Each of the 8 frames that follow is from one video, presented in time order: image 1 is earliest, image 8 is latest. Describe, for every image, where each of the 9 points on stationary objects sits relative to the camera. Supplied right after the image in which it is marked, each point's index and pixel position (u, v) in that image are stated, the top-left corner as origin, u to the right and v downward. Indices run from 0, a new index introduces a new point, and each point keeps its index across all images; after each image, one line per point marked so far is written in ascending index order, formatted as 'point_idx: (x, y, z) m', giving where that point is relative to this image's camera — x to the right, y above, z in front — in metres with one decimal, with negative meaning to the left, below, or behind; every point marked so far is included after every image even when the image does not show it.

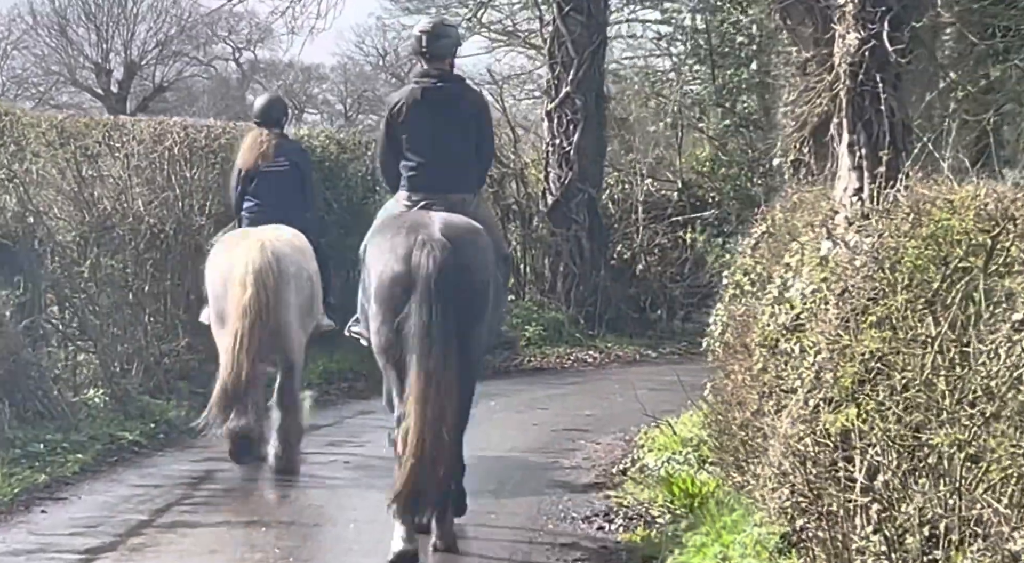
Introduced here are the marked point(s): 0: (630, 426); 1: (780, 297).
0: (+1.0, -1.2, +14.8) m
1: (+1.4, -0.1, +9.5) m
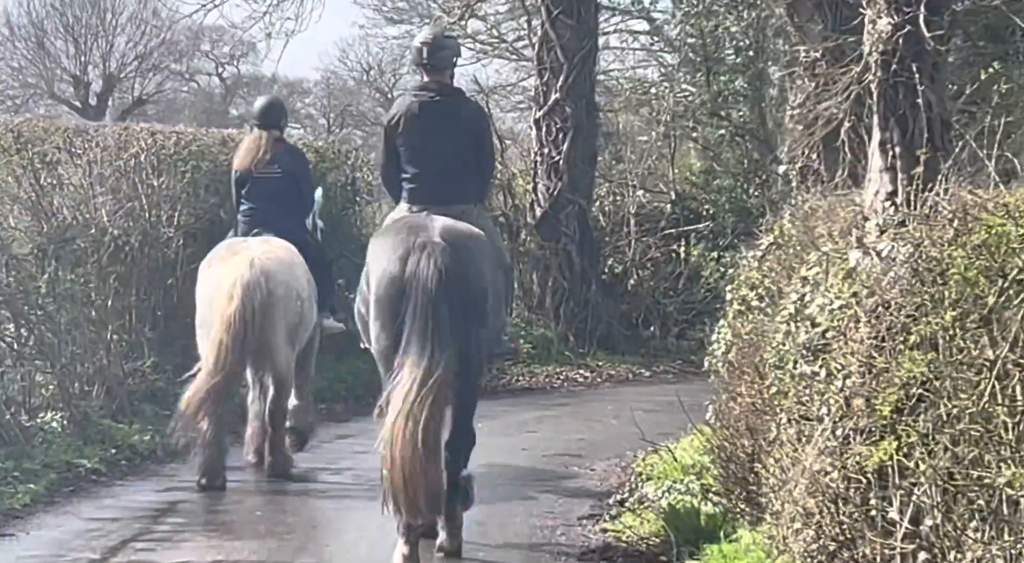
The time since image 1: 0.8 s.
0: (+0.9, -1.3, +13.9) m
1: (+1.4, -0.1, +8.6) m
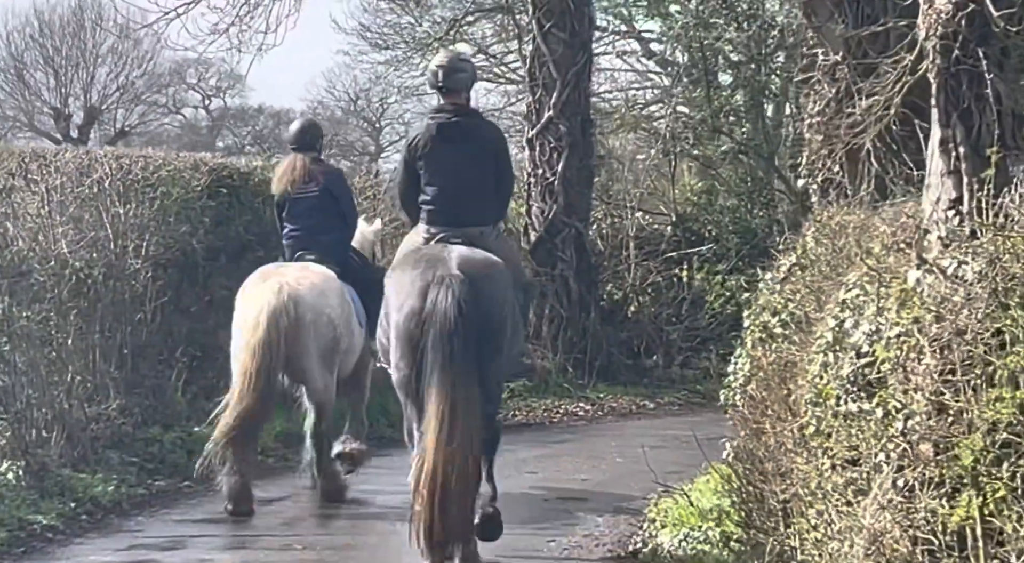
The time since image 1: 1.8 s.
0: (+0.9, -1.5, +12.8) m
1: (+1.4, -0.2, +7.5) m
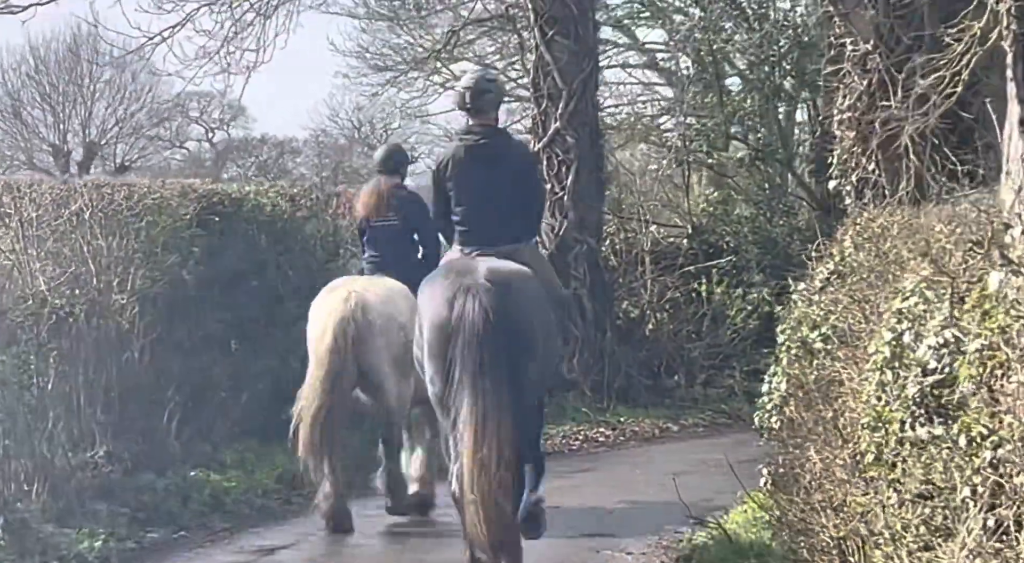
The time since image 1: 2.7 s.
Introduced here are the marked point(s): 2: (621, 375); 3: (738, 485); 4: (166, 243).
0: (+1.0, -1.6, +11.9) m
1: (+1.4, -0.3, +6.6) m
2: (+1.2, -1.0, +18.9) m
3: (+1.7, -1.5, +13.2) m
4: (-2.6, +0.3, +13.6) m
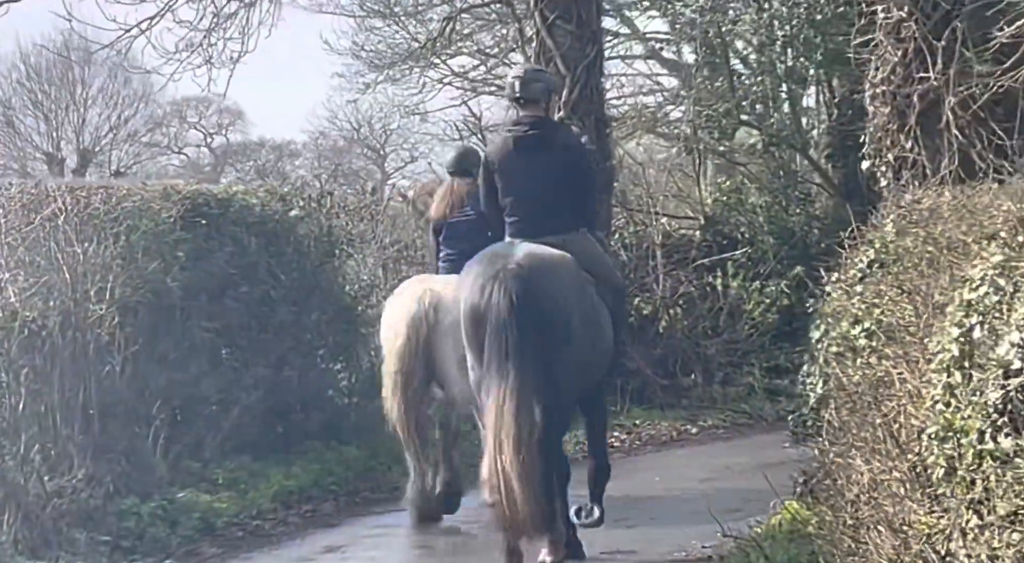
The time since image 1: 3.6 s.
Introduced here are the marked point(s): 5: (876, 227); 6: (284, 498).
0: (+1.1, -1.6, +11.0) m
1: (+1.5, -0.2, +5.7) m
2: (+1.2, -0.9, +18.0) m
3: (+1.8, -1.5, +12.3) m
4: (-2.6, +0.2, +12.7) m
5: (+1.9, +0.3, +9.4) m
6: (-1.6, -1.5, +12.6) m
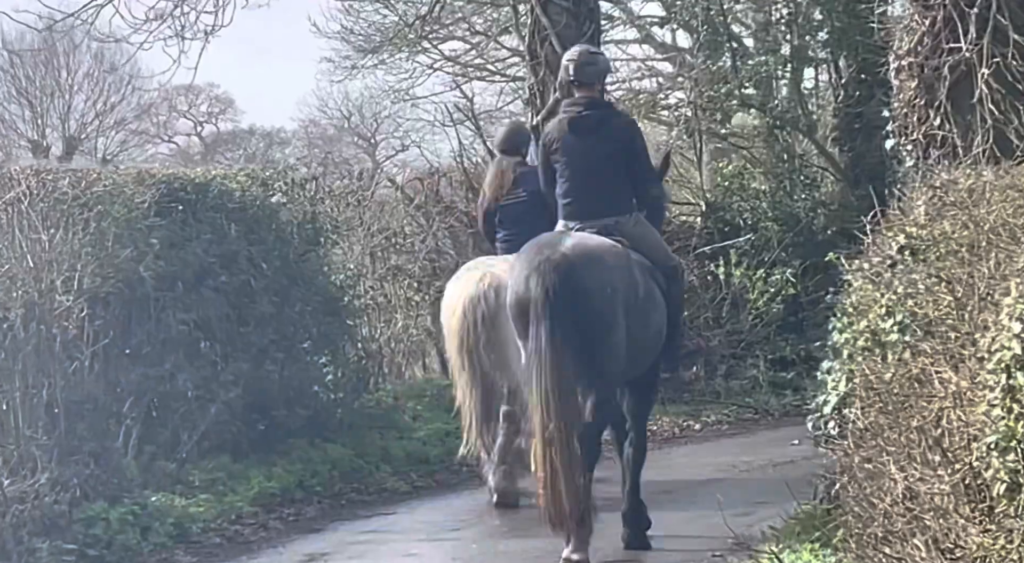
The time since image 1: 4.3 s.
0: (+1.1, -1.5, +10.2) m
1: (+1.5, -0.2, +5.0) m
2: (+1.2, -0.8, +17.3) m
3: (+1.8, -1.4, +11.6) m
4: (-2.6, +0.3, +11.9) m
5: (+1.9, +0.3, +8.7) m
6: (-1.7, -1.5, +11.9) m
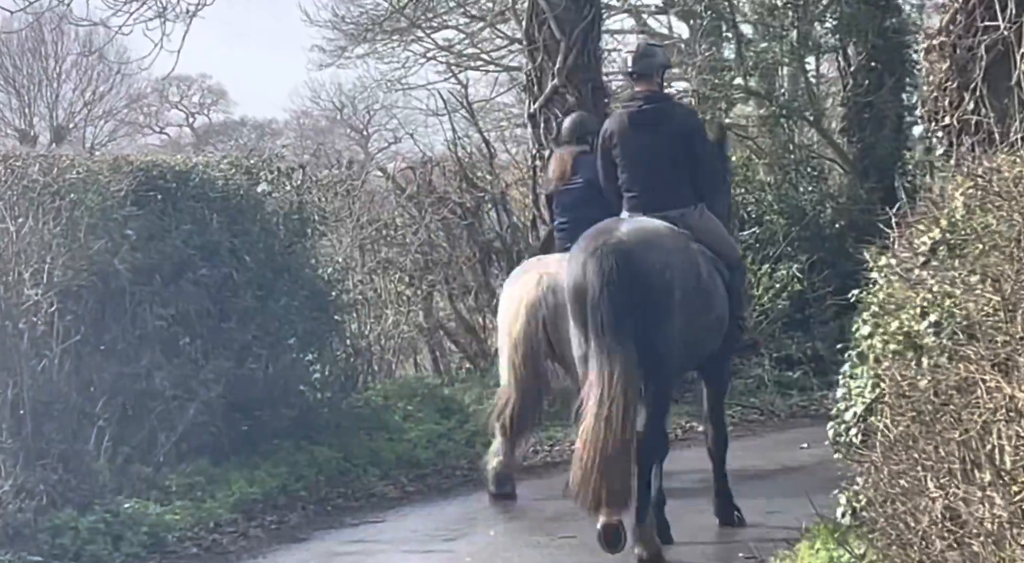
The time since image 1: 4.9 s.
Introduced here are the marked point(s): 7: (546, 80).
0: (+1.1, -1.5, +9.6) m
1: (+1.5, -0.2, +4.3) m
2: (+1.1, -0.8, +16.6) m
3: (+1.7, -1.4, +10.9) m
4: (-2.6, +0.4, +11.2) m
5: (+1.9, +0.4, +8.0) m
6: (-1.7, -1.4, +11.2) m
7: (+0.3, +1.8, +15.7) m
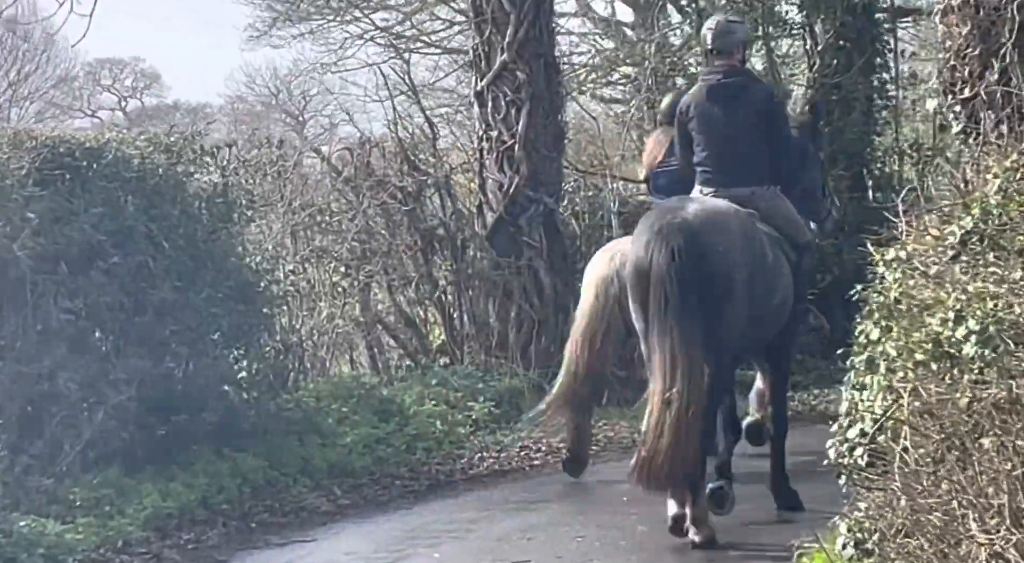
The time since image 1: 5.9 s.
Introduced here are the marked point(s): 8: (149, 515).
0: (+0.8, -1.5, +8.5) m
1: (+1.4, -0.2, +3.2) m
2: (+0.6, -0.7, +15.5) m
3: (+1.4, -1.3, +9.8) m
4: (-2.9, +0.4, +10.0) m
5: (+1.7, +0.4, +6.9) m
6: (-2.0, -1.4, +10.0) m
7: (-0.1, +1.9, +14.6) m
8: (-2.0, -1.3, +10.0) m
